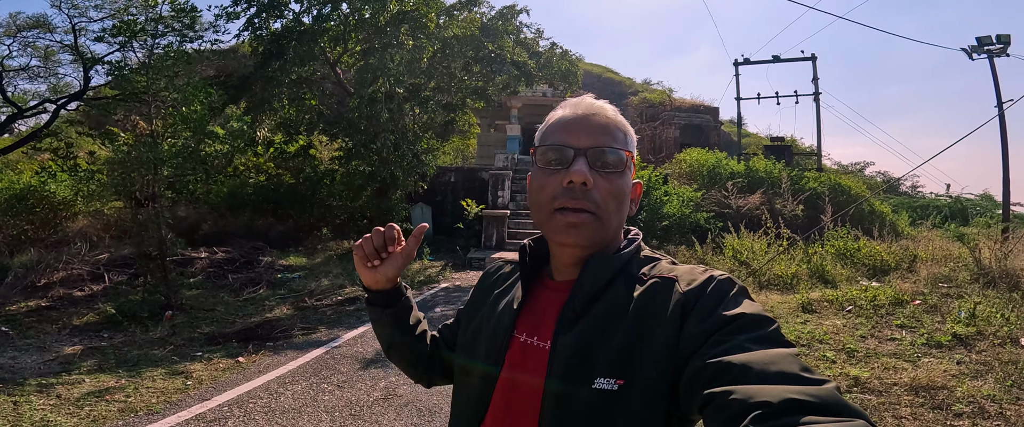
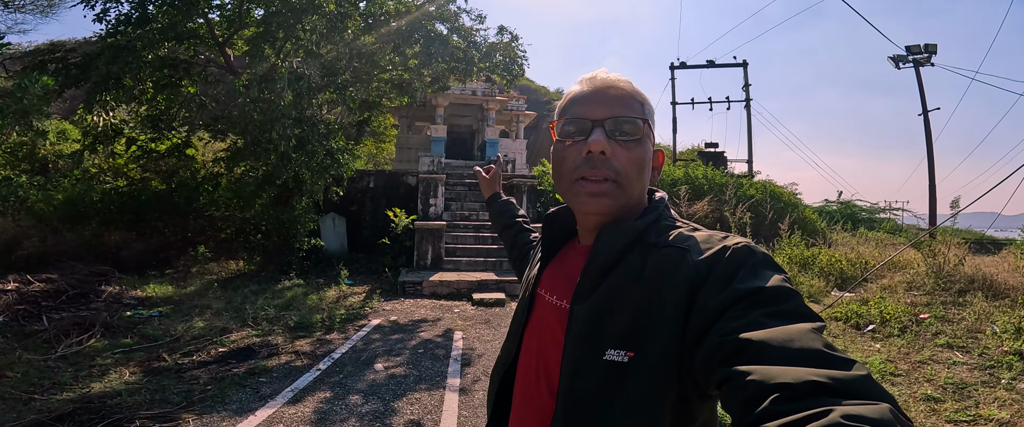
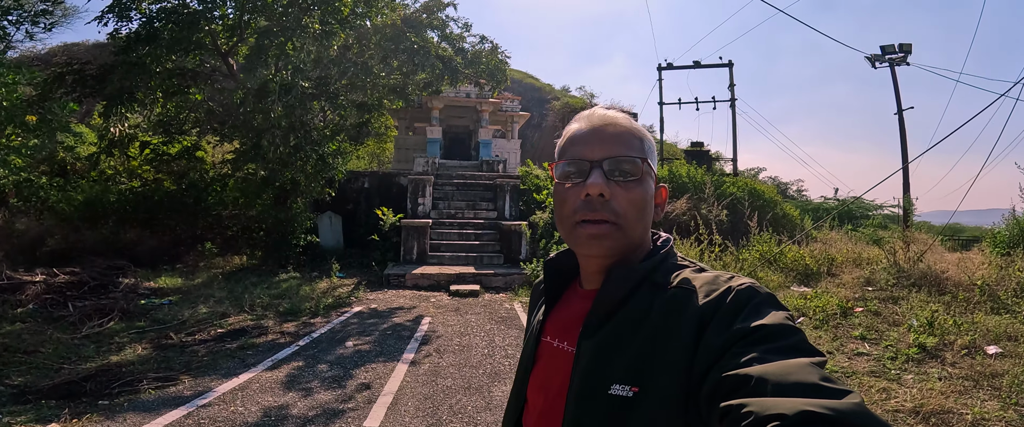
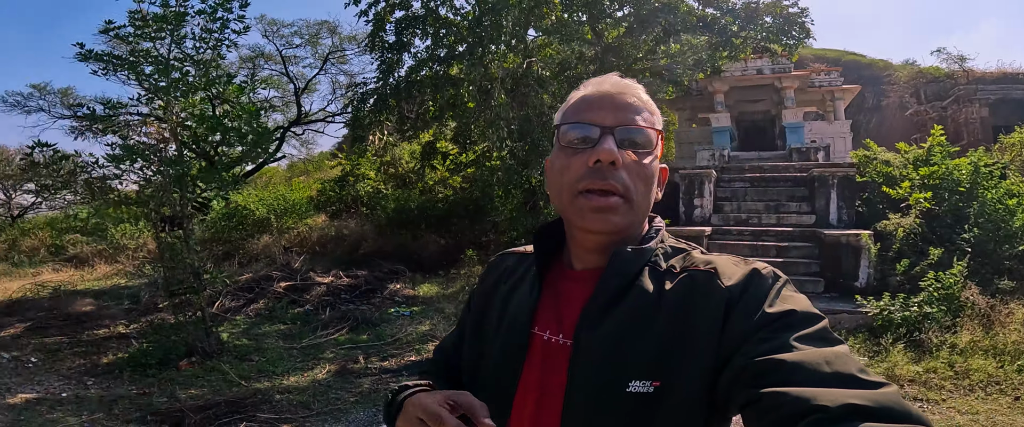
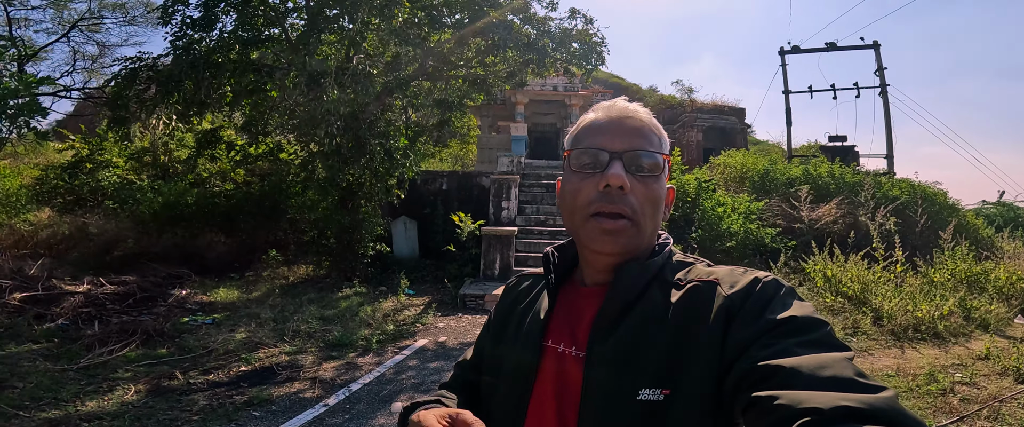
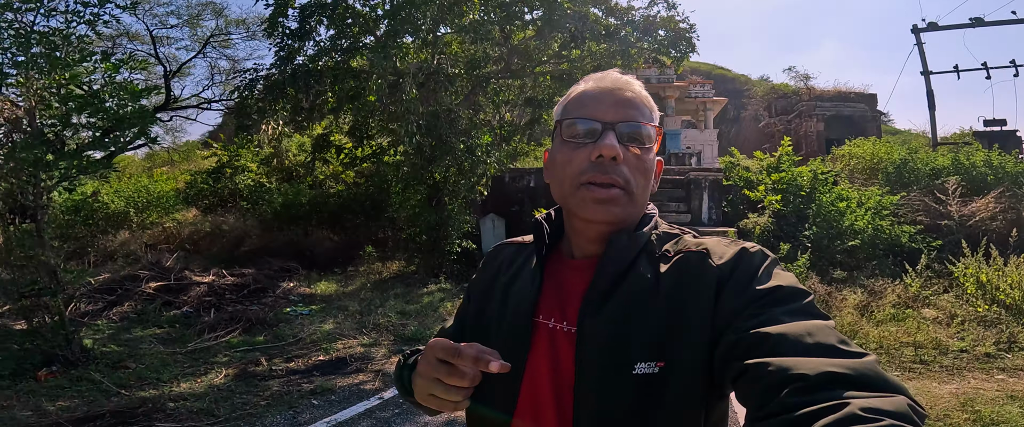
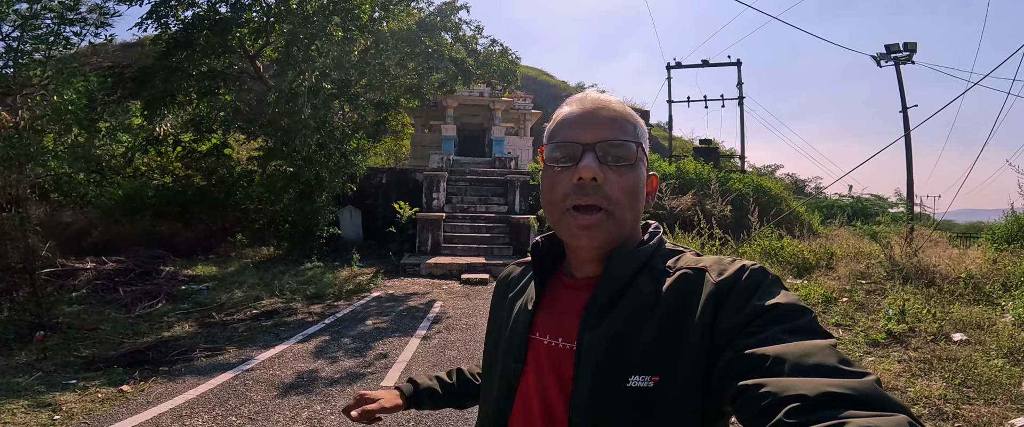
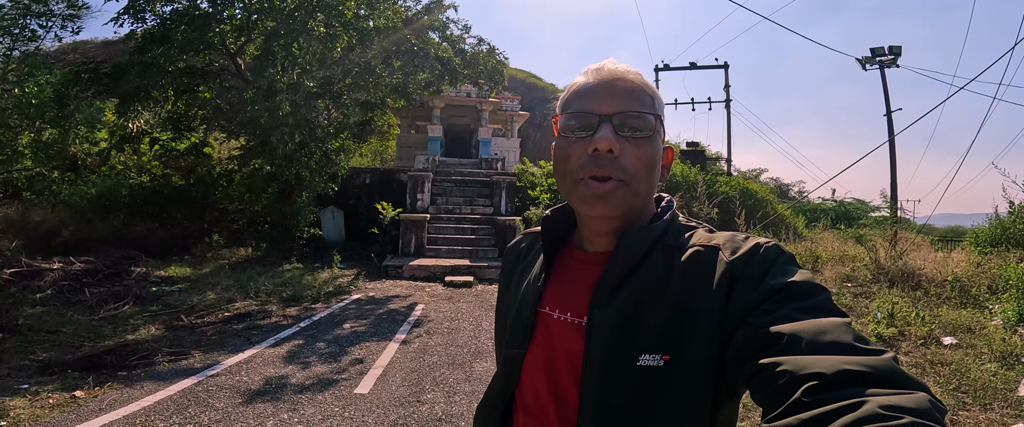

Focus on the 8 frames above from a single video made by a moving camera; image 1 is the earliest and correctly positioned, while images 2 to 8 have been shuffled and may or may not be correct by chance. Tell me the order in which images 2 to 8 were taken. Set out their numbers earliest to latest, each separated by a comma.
7, 8, 3, 2, 5, 6, 4
